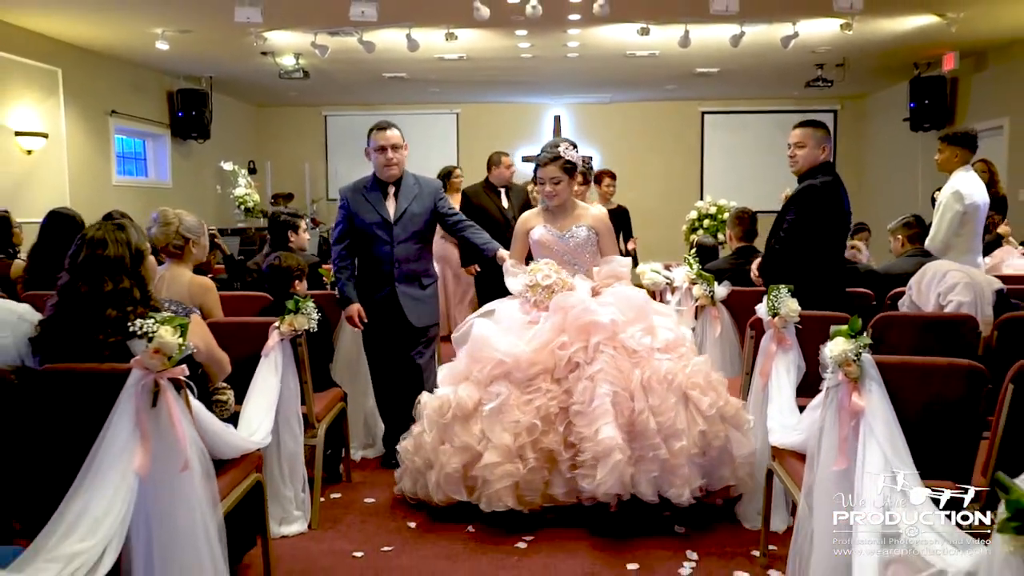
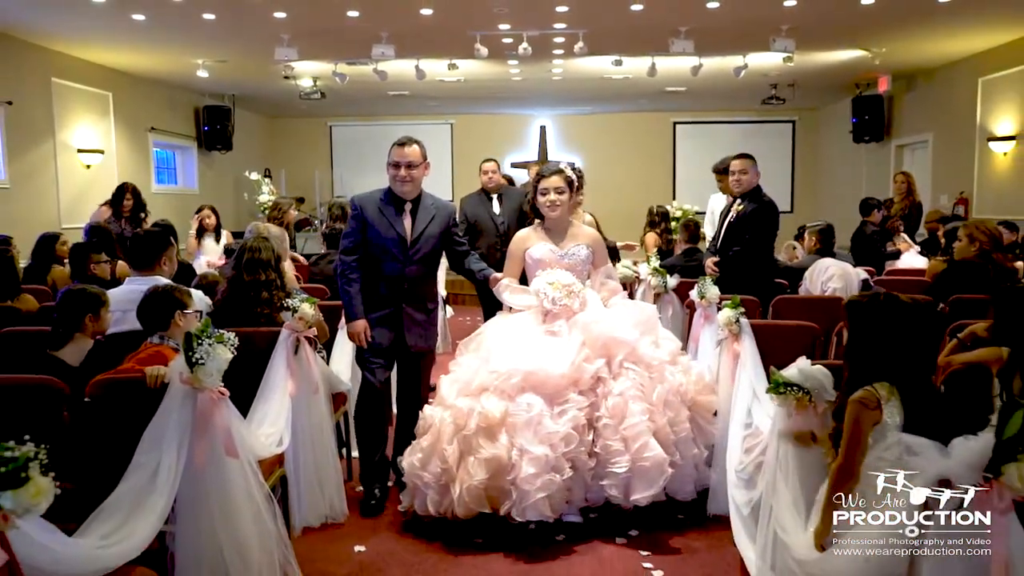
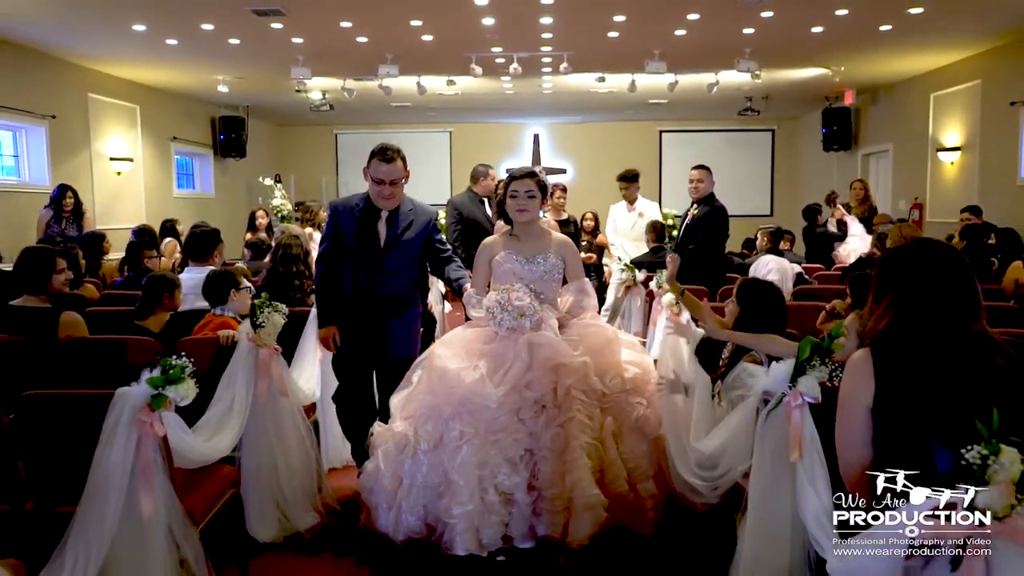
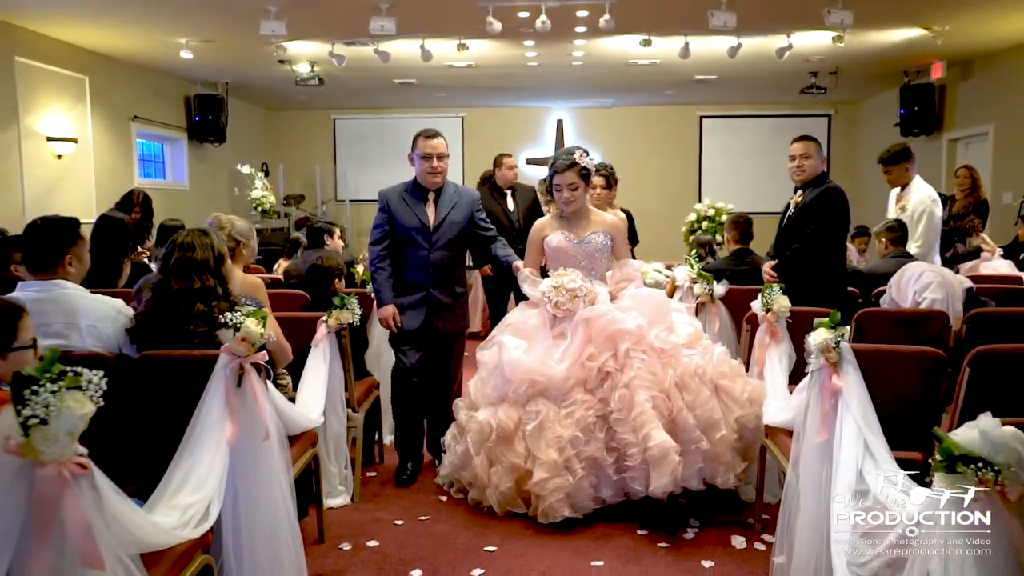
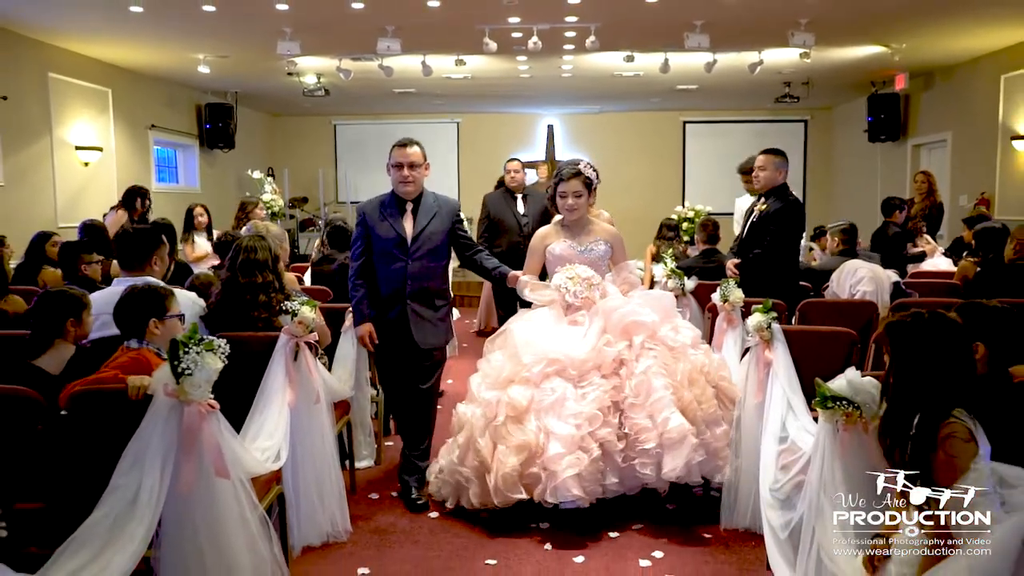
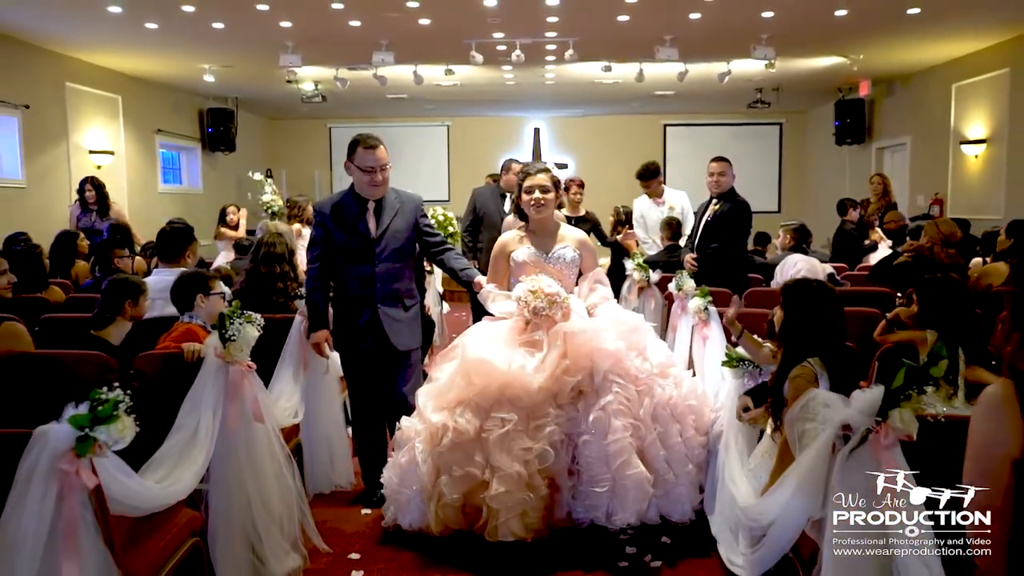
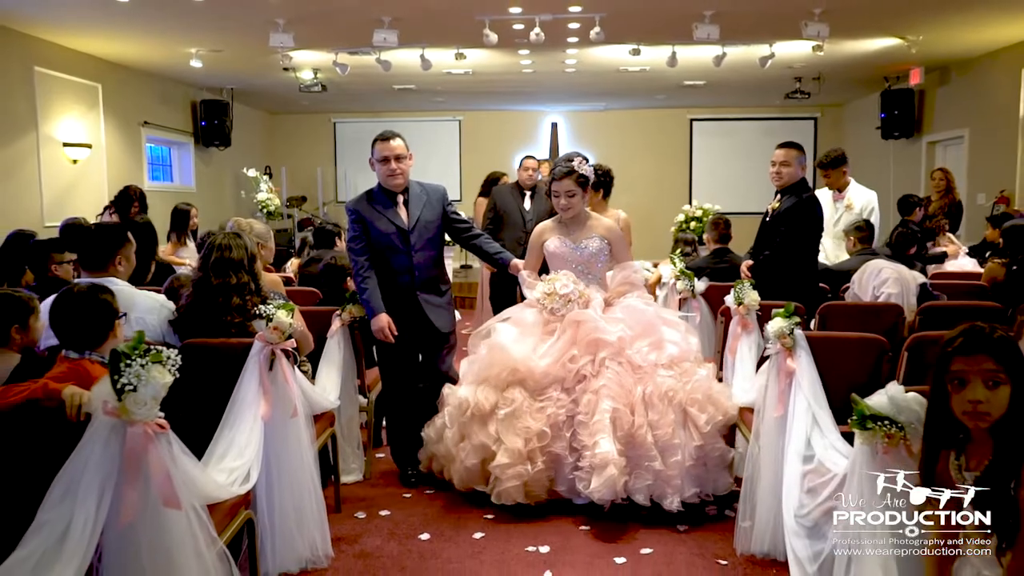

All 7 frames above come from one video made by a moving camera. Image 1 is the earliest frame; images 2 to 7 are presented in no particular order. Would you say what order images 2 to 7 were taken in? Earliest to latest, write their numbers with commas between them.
4, 7, 5, 2, 6, 3
